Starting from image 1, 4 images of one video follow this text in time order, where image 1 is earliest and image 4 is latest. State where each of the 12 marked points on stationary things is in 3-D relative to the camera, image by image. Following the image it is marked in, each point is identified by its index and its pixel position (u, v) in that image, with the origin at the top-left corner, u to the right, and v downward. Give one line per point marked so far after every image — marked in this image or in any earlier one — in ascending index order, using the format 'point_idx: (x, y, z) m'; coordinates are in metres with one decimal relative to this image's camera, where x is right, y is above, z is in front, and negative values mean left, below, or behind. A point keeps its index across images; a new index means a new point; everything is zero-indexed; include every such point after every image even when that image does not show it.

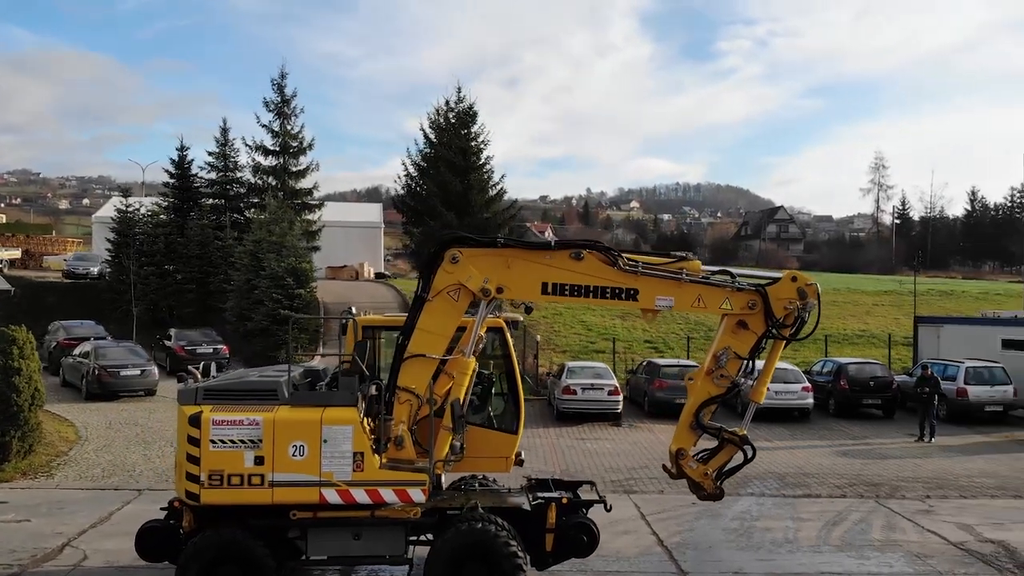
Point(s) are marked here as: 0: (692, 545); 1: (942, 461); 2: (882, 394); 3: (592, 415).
0: (+1.8, -2.6, +9.9) m
1: (+5.8, -2.3, +13.3) m
2: (+6.1, -1.7, +16.3) m
3: (+1.3, -2.0, +15.7) m
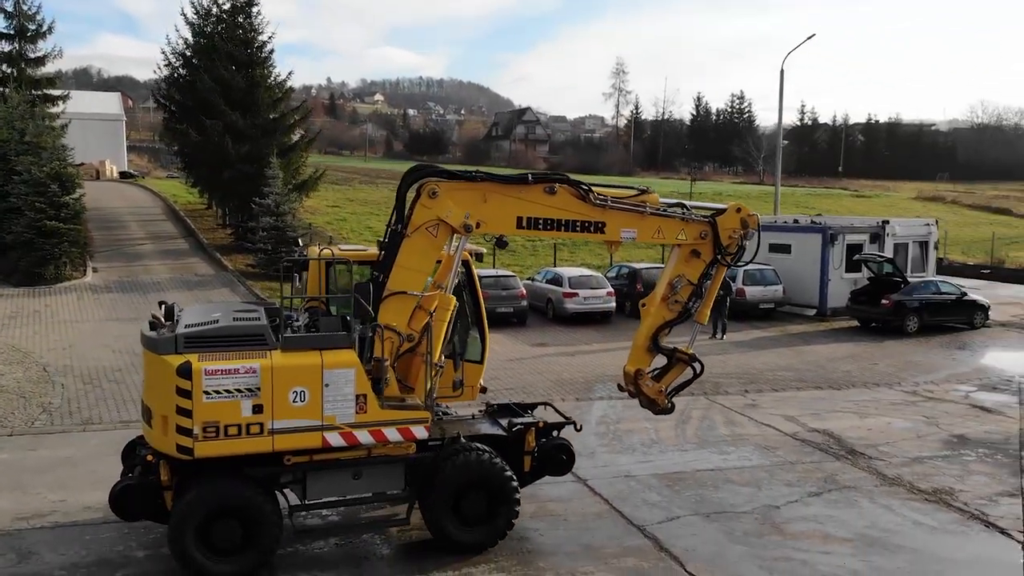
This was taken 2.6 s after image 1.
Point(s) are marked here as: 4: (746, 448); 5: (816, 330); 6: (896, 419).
0: (+0.7, -1.8, +10.6) m
1: (+3.5, -1.0, +15.0) m
2: (+2.9, -0.1, +17.8) m
3: (-1.6, -0.6, +15.9) m
4: (+2.6, -1.8, +10.9) m
5: (+5.2, -0.7, +16.7) m
6: (+4.6, -1.6, +11.7) m
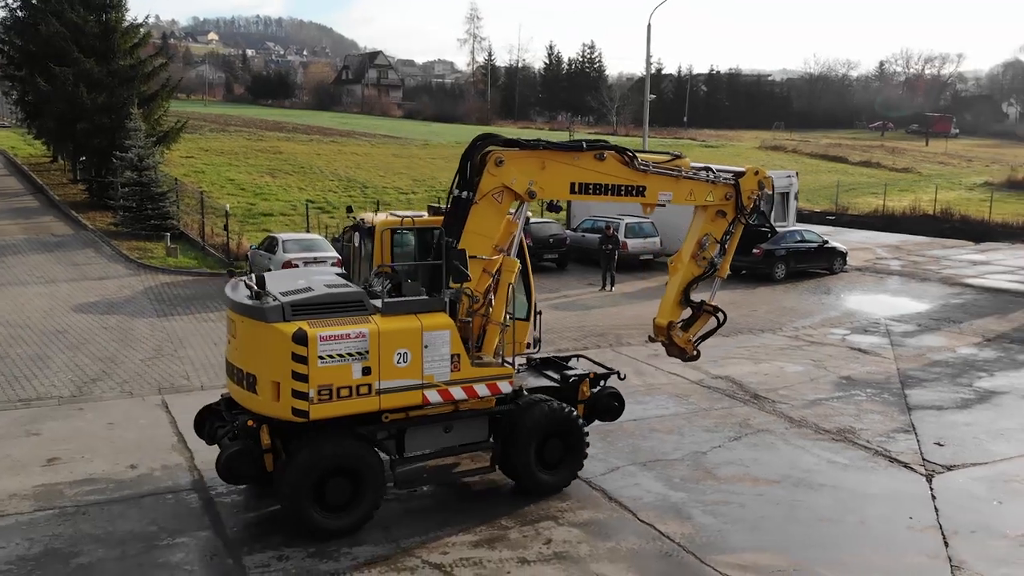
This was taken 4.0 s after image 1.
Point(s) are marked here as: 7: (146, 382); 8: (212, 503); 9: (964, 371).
0: (-0.1, -1.4, +10.9) m
1: (+1.9, -0.3, +15.7) m
2: (+0.8, +0.8, +18.3) m
3: (-3.3, 0.0, +15.7) m
4: (+1.7, -1.3, +11.6) m
5: (+3.3, +0.2, +17.6) m
6: (+3.6, -1.0, +12.7) m
7: (-4.6, -1.2, +12.3) m
8: (-2.7, -2.0, +8.9) m
9: (+5.5, -1.0, +11.8) m
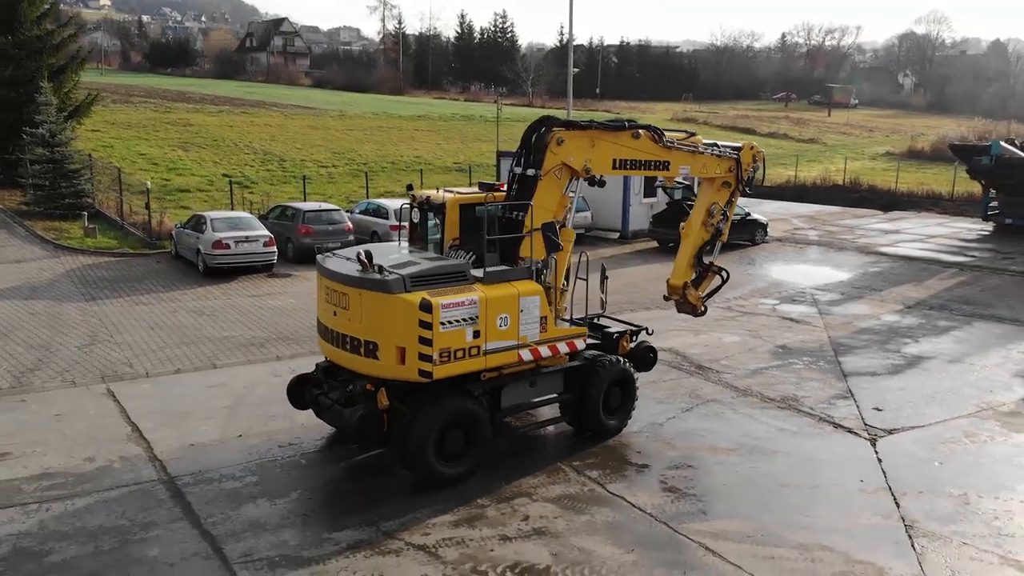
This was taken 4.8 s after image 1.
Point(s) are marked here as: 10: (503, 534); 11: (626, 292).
0: (-0.6, -1.2, +11.1) m
1: (+0.9, +0.1, +16.0) m
2: (-0.5, +1.3, +18.5) m
3: (-4.2, +0.4, +15.5) m
4: (+1.2, -1.0, +11.9) m
5: (+2.0, +0.7, +18.0) m
6: (+2.9, -0.6, +13.2) m
7: (-5.2, -1.0, +12.0) m
8: (-3.0, -1.9, +8.9) m
9: (+4.8, -0.6, +12.6) m
10: (-0.1, -2.0, +7.9) m
11: (+1.8, 0.0, +15.5) m
